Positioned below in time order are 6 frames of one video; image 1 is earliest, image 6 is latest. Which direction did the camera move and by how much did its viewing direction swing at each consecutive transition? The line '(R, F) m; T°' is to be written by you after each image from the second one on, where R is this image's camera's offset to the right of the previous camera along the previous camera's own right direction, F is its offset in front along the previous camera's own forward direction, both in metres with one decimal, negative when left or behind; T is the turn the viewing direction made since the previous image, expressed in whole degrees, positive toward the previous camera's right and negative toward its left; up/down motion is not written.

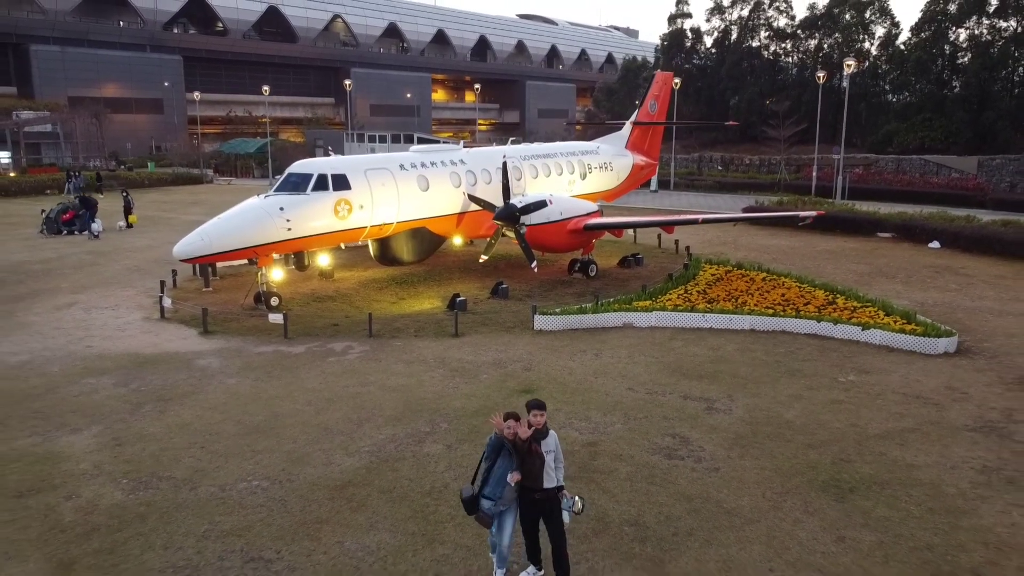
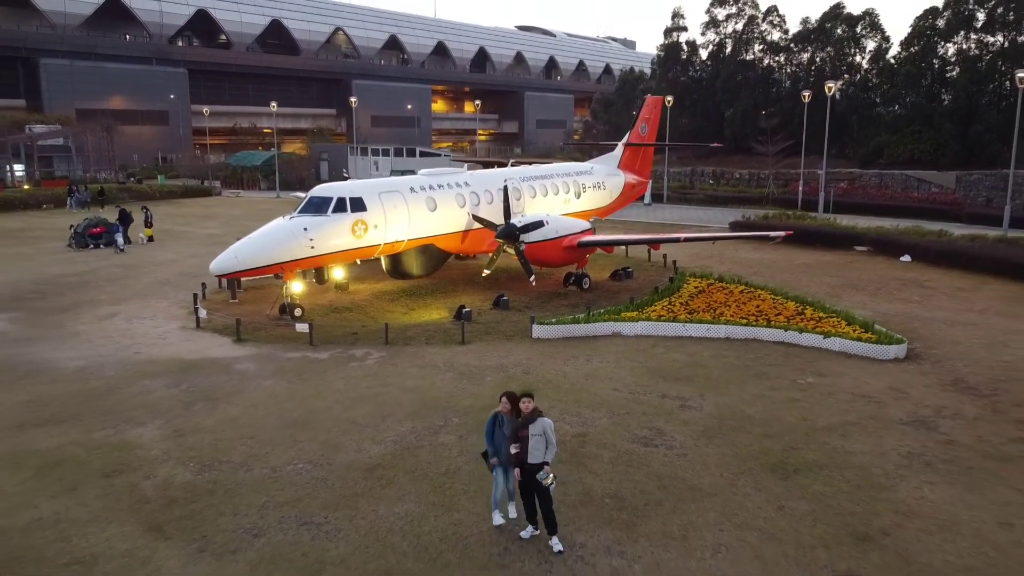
(0.0, -2.1) m; 0°
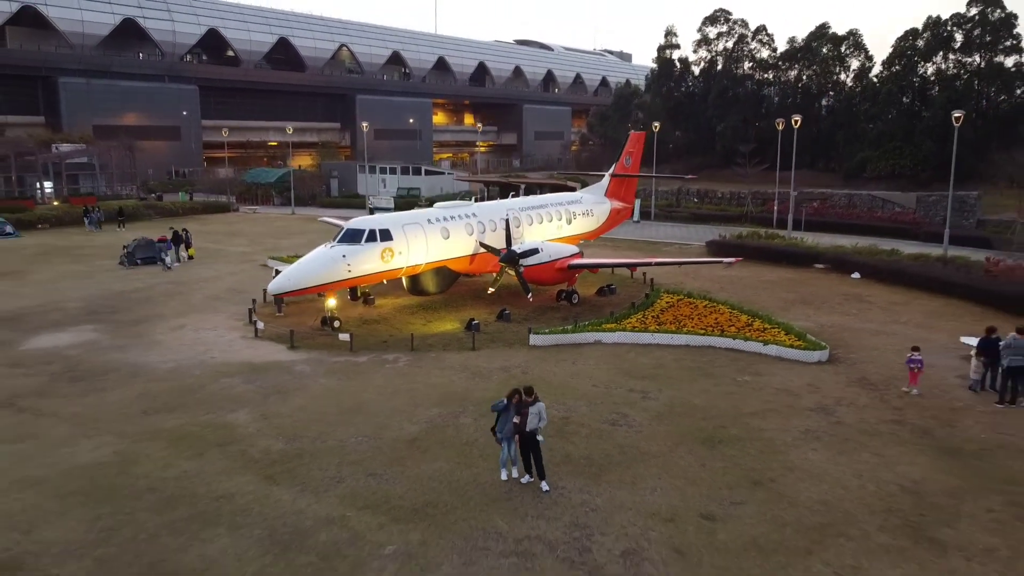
(-0.1, -4.6) m; 0°
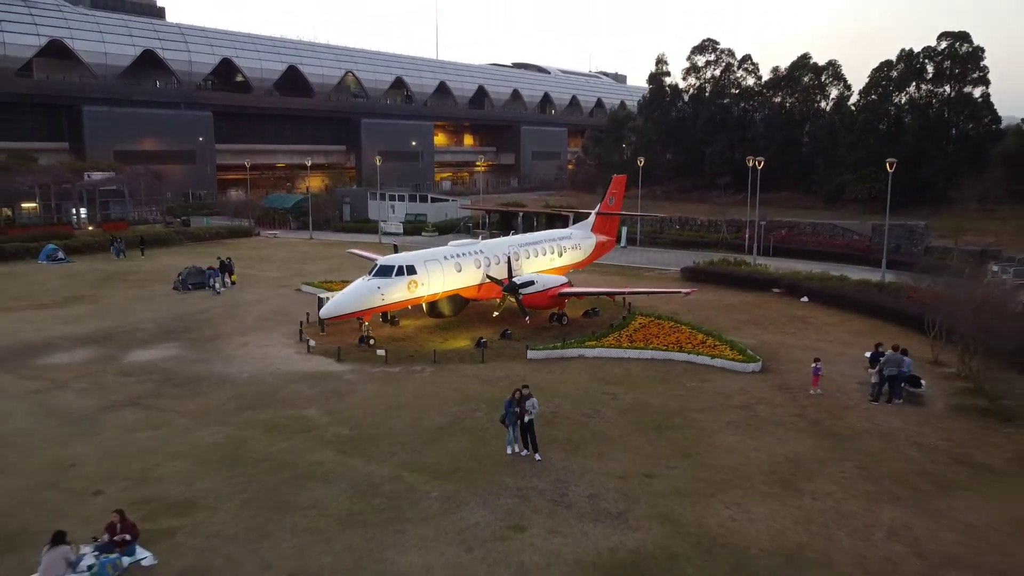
(-0.1, -6.4) m; 0°
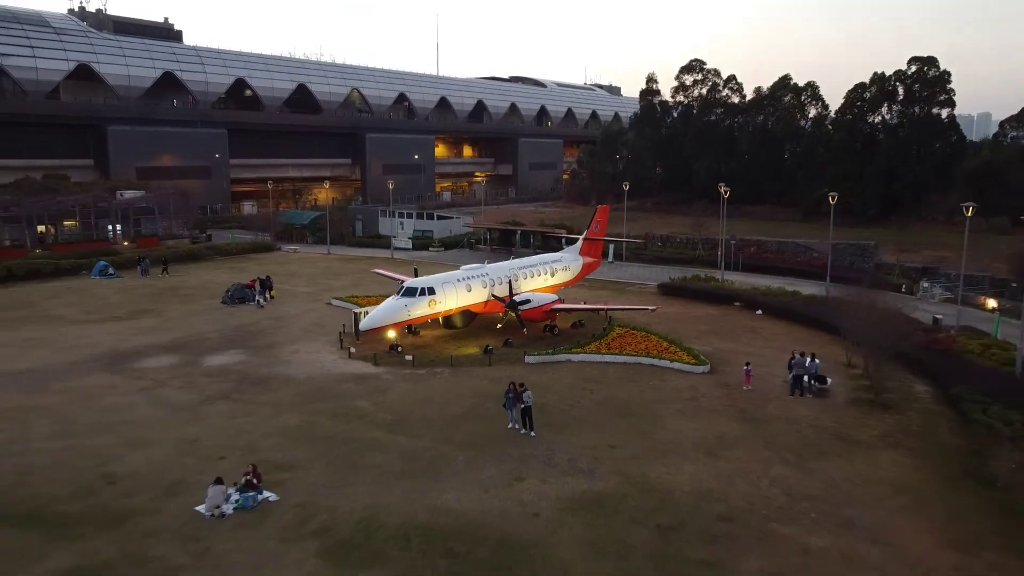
(-0.2, -7.8) m; 0°
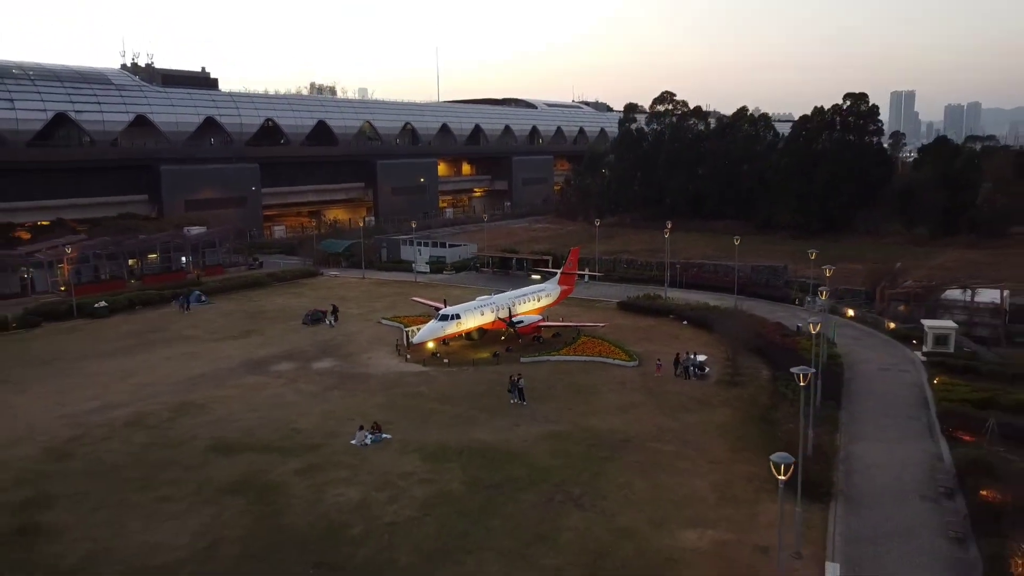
(-0.1, -21.3) m; 0°
